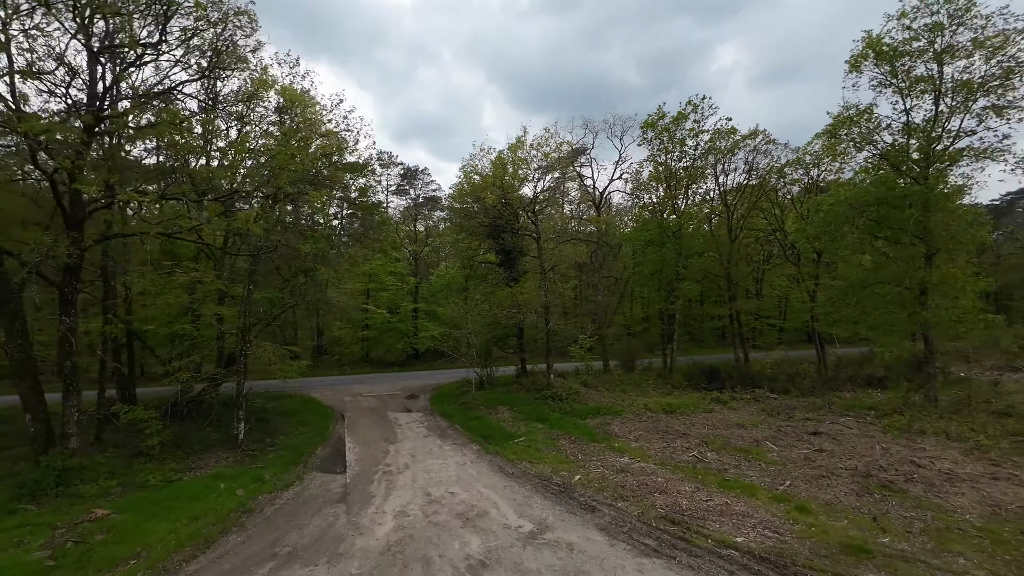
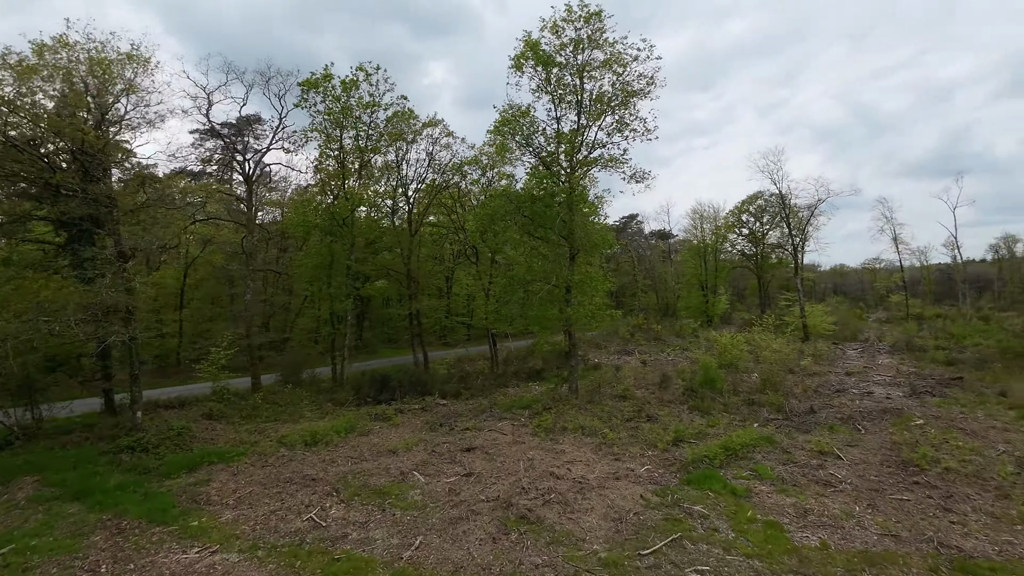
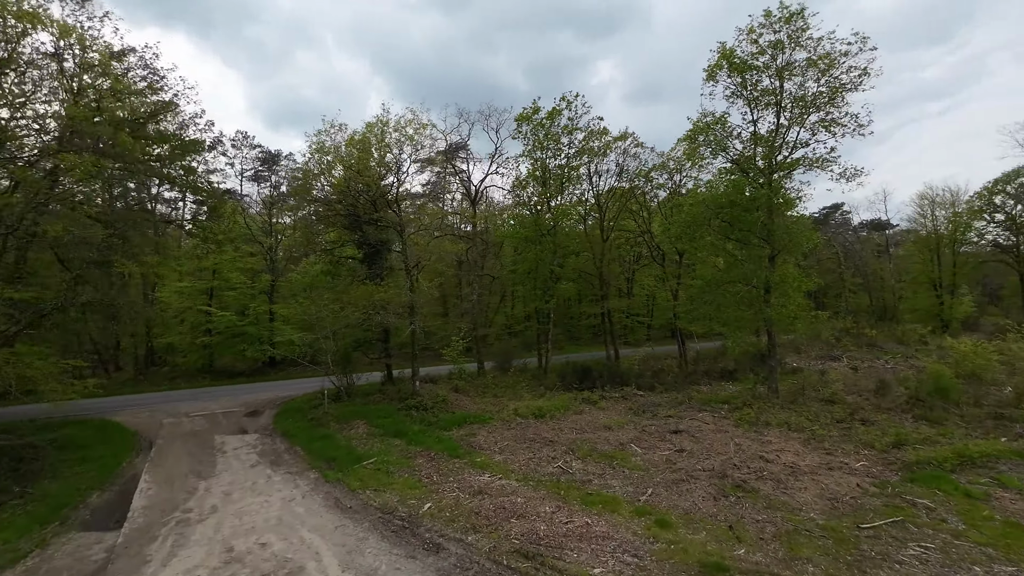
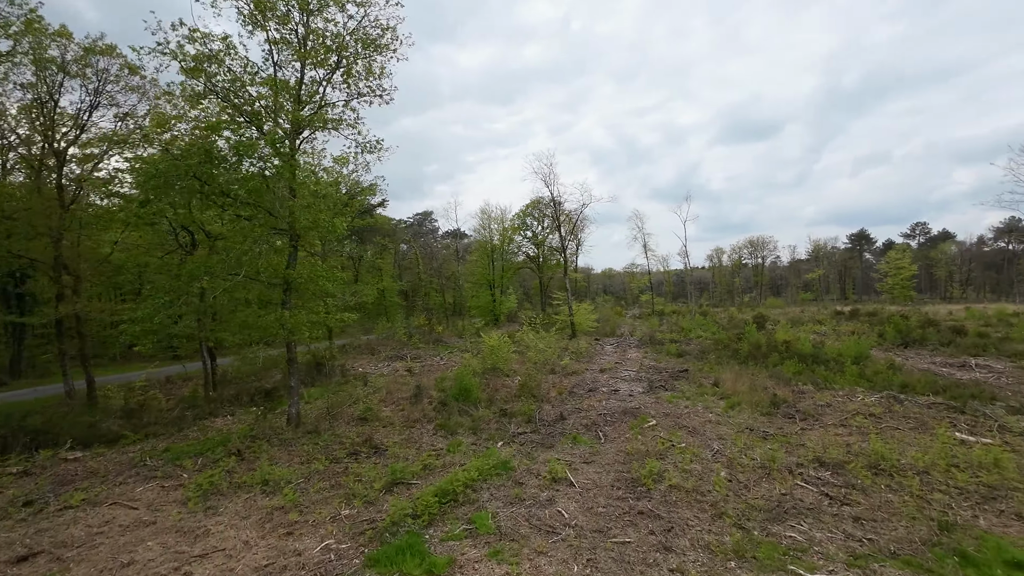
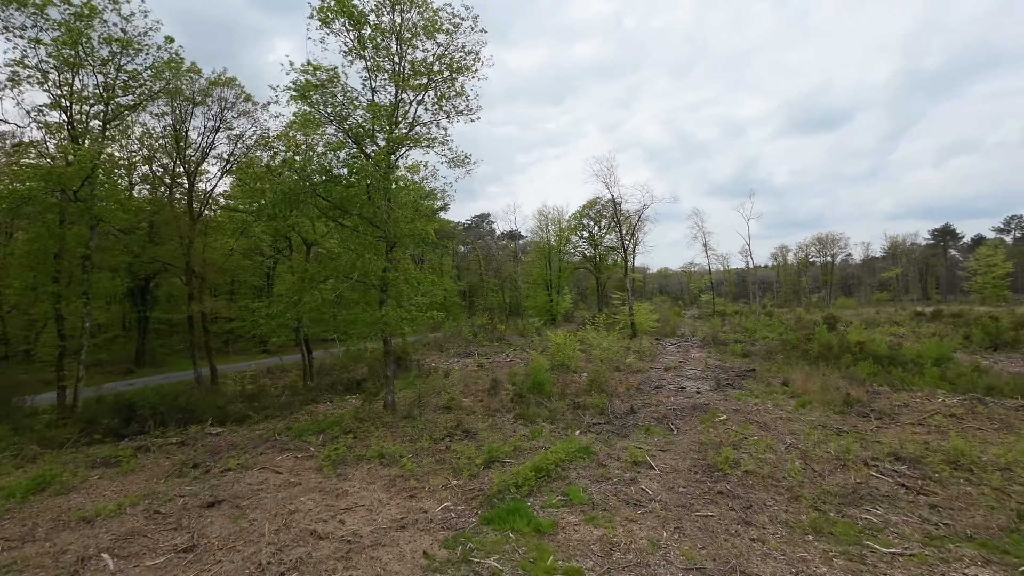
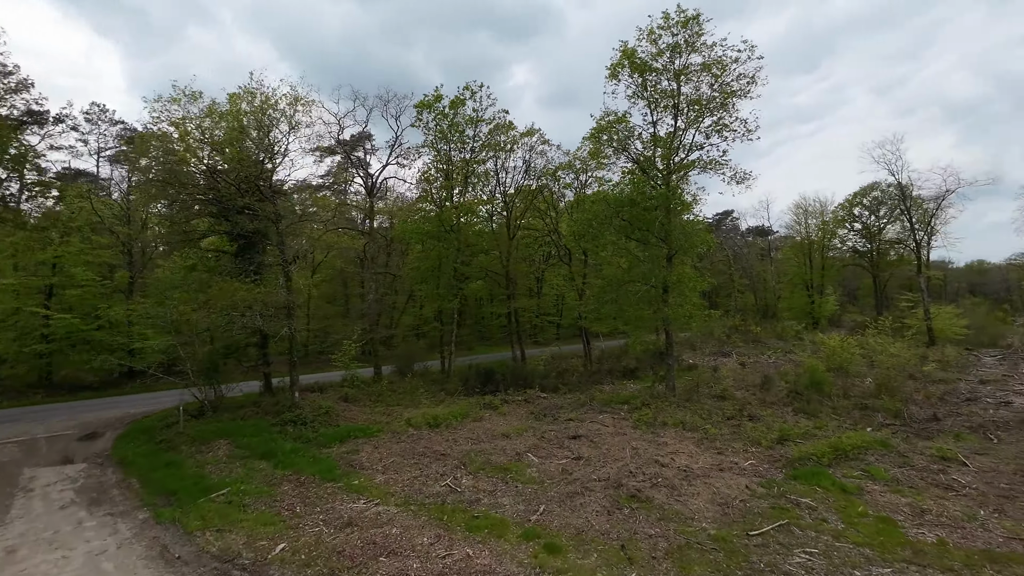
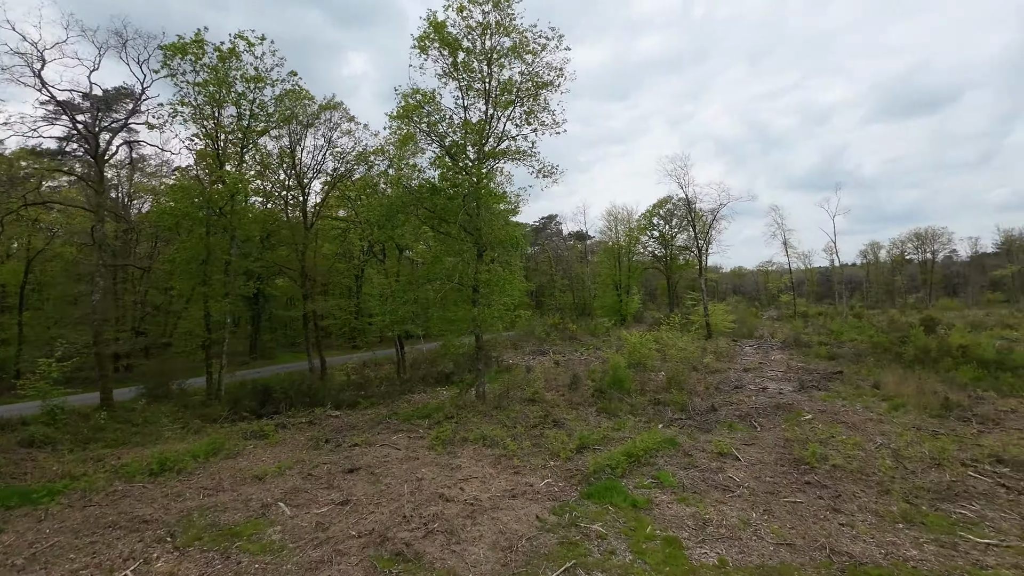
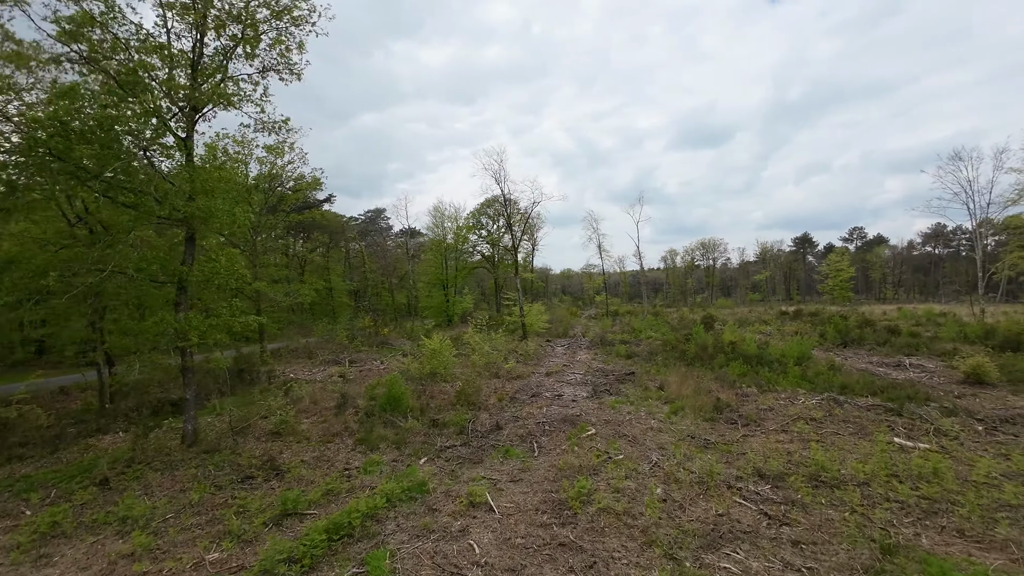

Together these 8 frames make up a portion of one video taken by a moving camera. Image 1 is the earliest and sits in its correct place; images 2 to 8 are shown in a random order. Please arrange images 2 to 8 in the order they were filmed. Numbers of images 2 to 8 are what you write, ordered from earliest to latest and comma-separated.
3, 6, 2, 7, 5, 4, 8
